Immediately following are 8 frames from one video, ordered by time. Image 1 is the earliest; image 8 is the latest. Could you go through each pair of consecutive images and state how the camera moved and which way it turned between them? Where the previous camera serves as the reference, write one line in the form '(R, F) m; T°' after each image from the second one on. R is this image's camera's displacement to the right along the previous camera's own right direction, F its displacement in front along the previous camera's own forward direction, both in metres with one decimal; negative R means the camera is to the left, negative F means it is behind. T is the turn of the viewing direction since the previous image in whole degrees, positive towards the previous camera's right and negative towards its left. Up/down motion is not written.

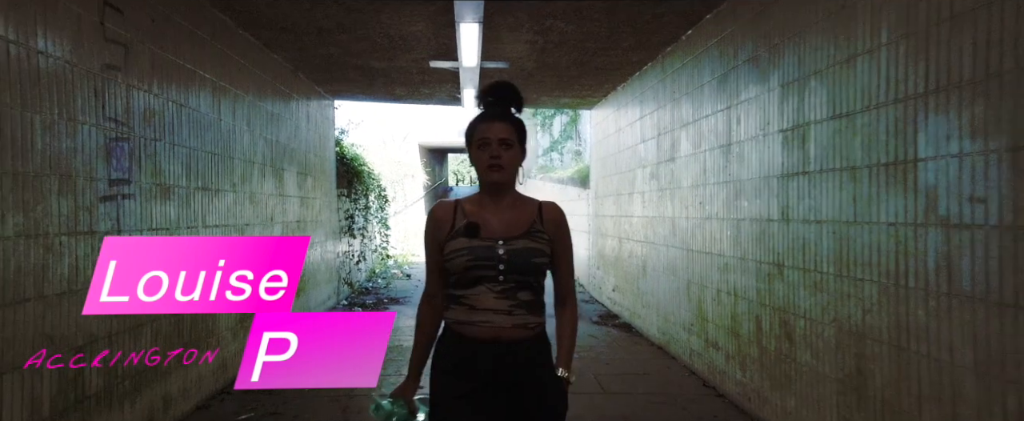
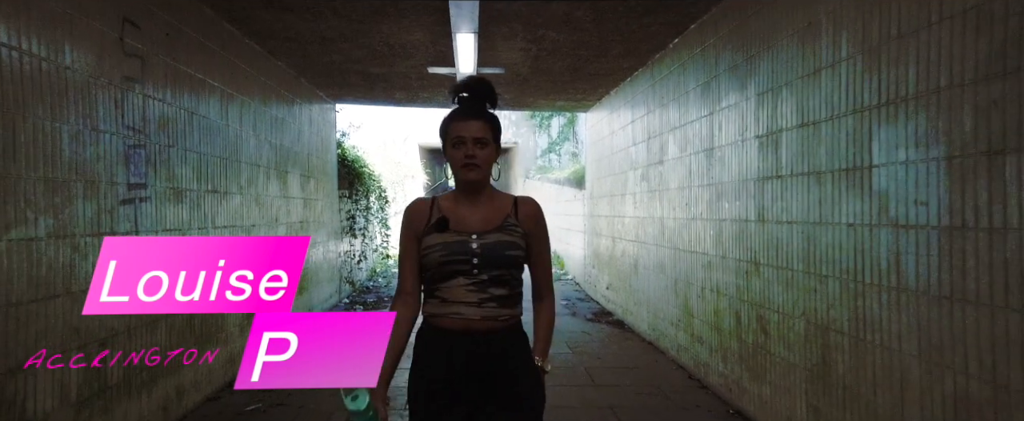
(+0.1, -0.2) m; 0°
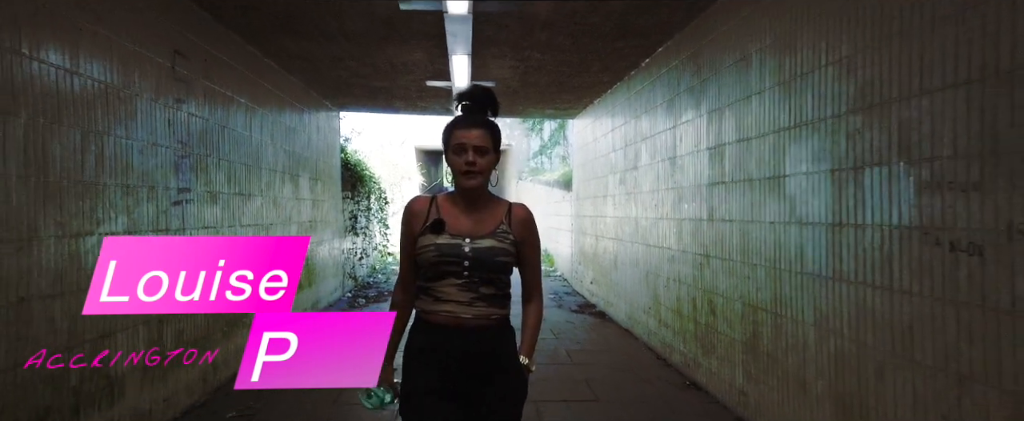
(+0.1, -0.6) m; +1°
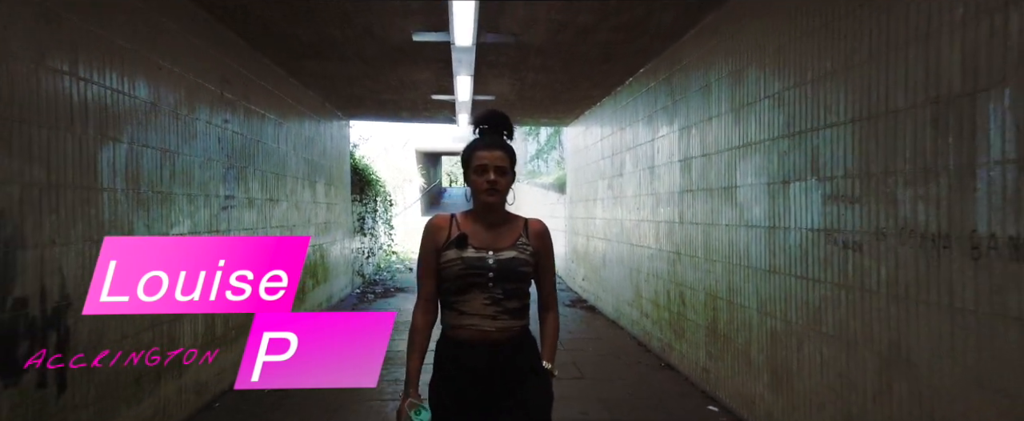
(0.0, -0.7) m; 0°
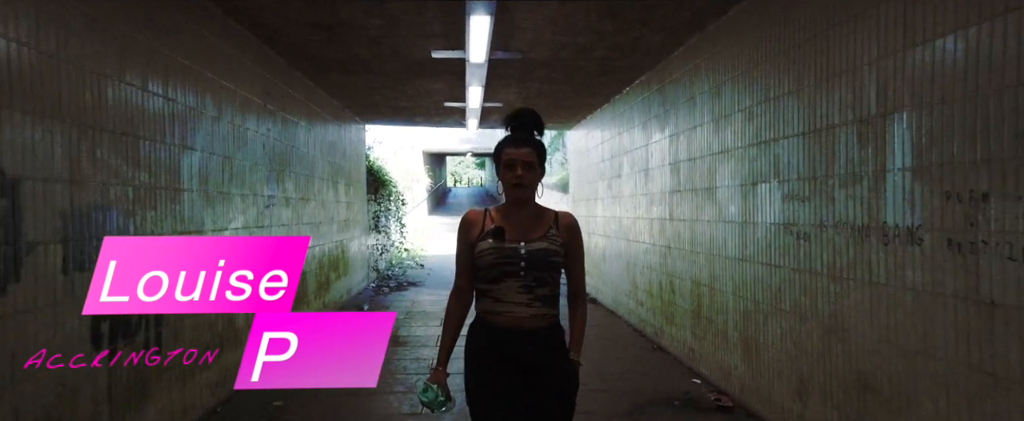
(0.0, -0.6) m; 0°
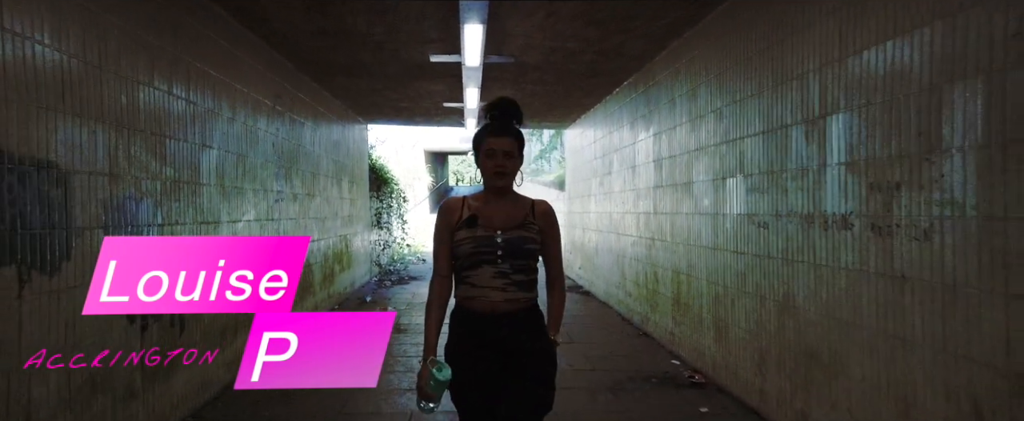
(+0.1, -0.3) m; 0°
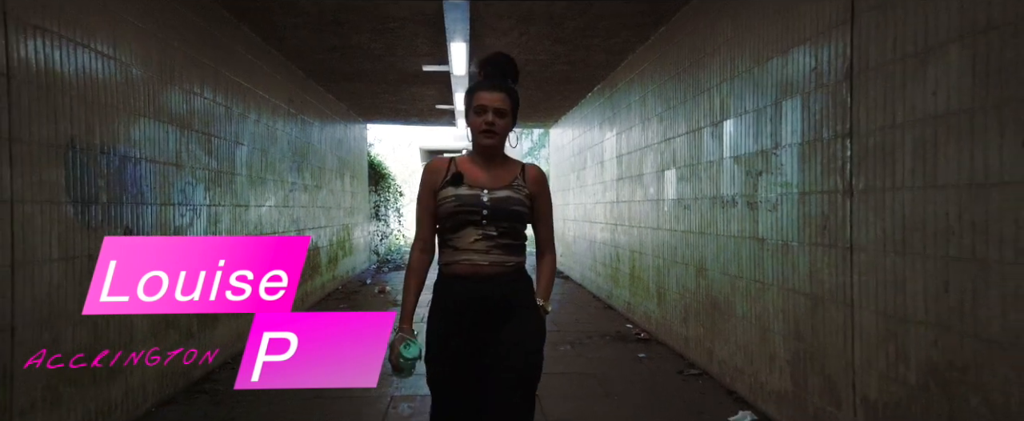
(+0.2, -0.9) m; 0°
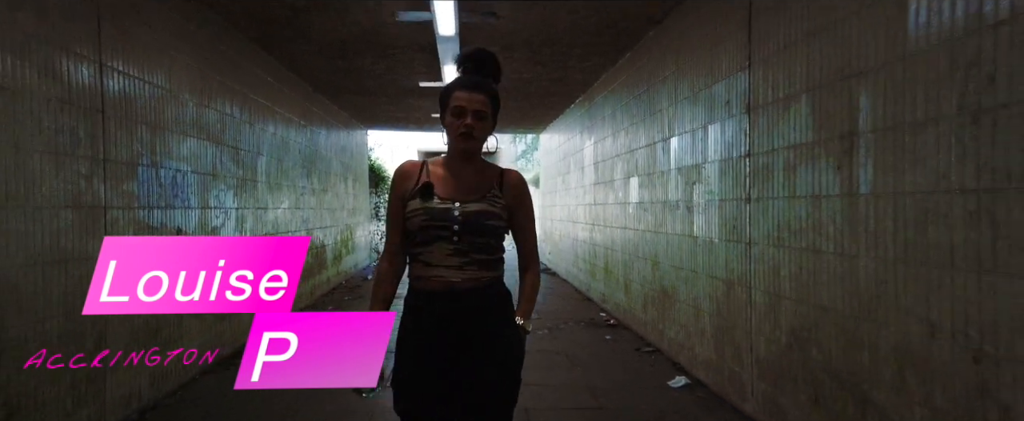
(+0.1, -0.7) m; 0°
